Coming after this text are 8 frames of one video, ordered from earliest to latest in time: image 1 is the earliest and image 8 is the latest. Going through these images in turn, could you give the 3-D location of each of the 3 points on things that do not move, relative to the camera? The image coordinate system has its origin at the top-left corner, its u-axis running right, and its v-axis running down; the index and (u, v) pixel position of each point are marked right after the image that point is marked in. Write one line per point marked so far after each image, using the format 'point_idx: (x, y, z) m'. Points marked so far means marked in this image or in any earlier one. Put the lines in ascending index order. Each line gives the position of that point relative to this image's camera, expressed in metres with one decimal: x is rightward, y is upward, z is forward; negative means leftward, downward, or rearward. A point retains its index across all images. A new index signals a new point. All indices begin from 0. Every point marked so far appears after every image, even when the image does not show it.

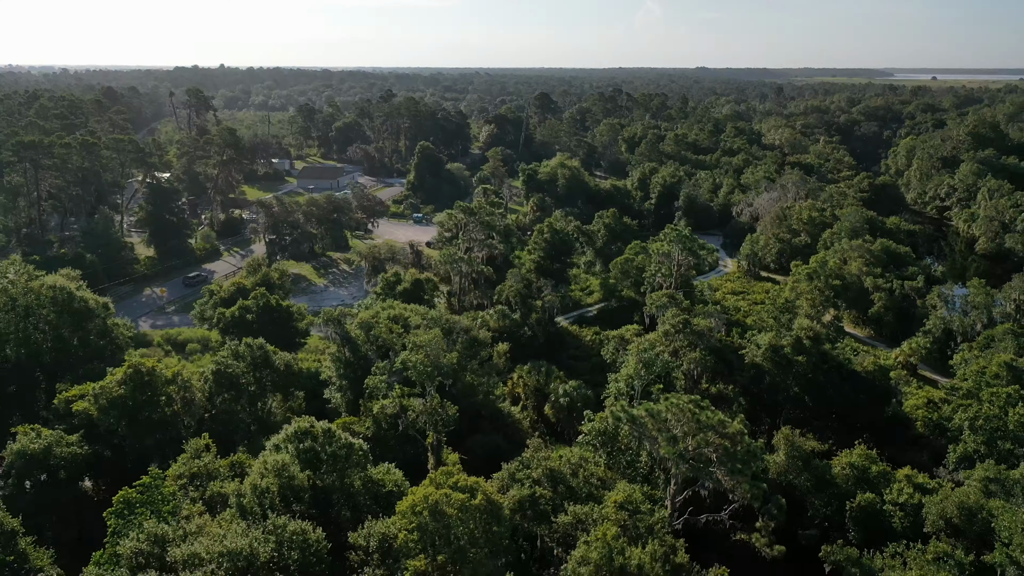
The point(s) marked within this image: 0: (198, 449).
0: (-5.8, -3.0, +15.2) m
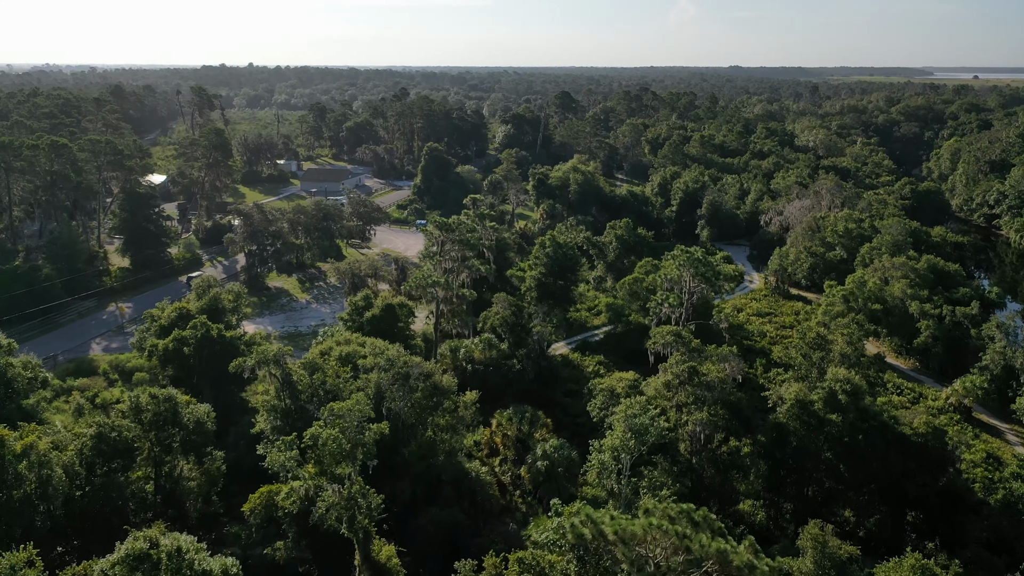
0: (-6.9, -3.8, +11.3) m
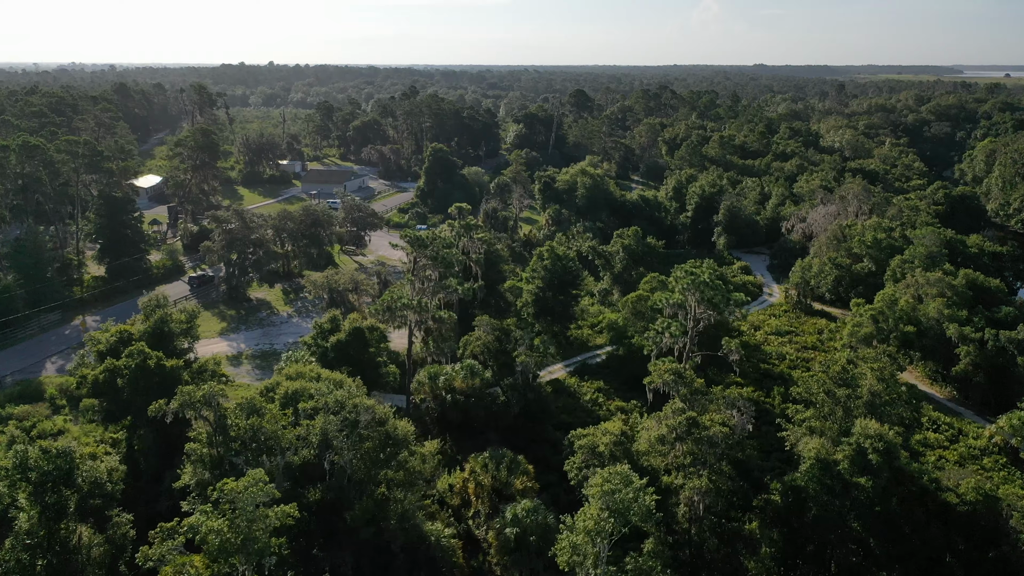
0: (-7.8, -4.5, +8.5) m
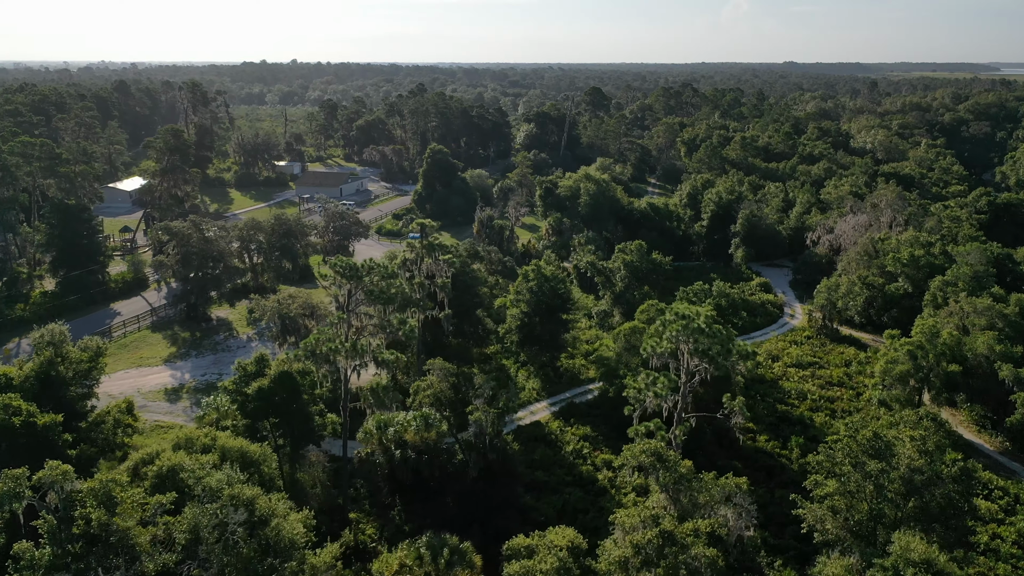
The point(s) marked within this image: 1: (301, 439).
0: (-9.3, -5.3, +4.7) m
1: (-5.1, -3.7, +19.9) m
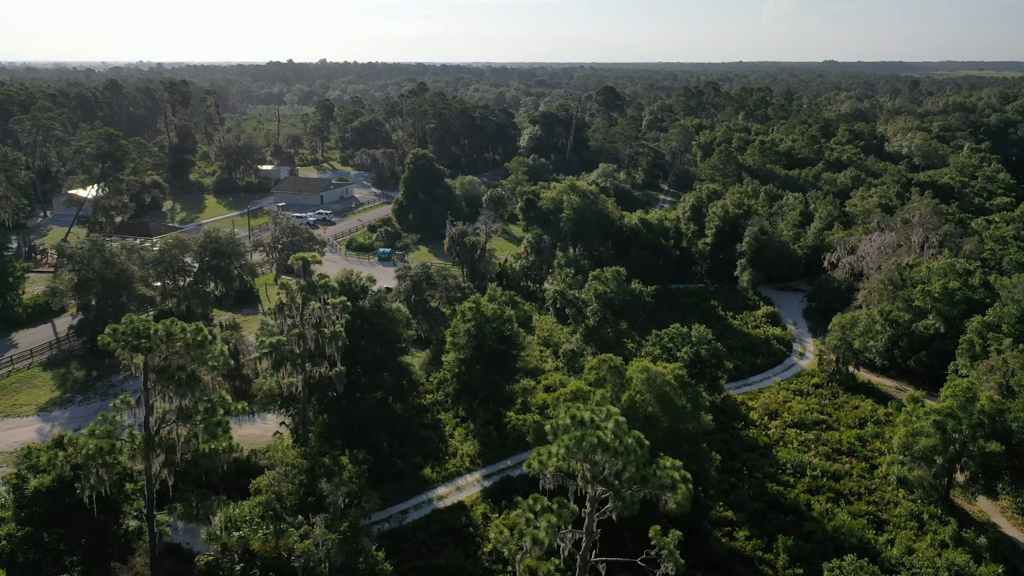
0: (-12.3, -6.5, -0.1) m
1: (-7.5, -4.8, +14.9) m
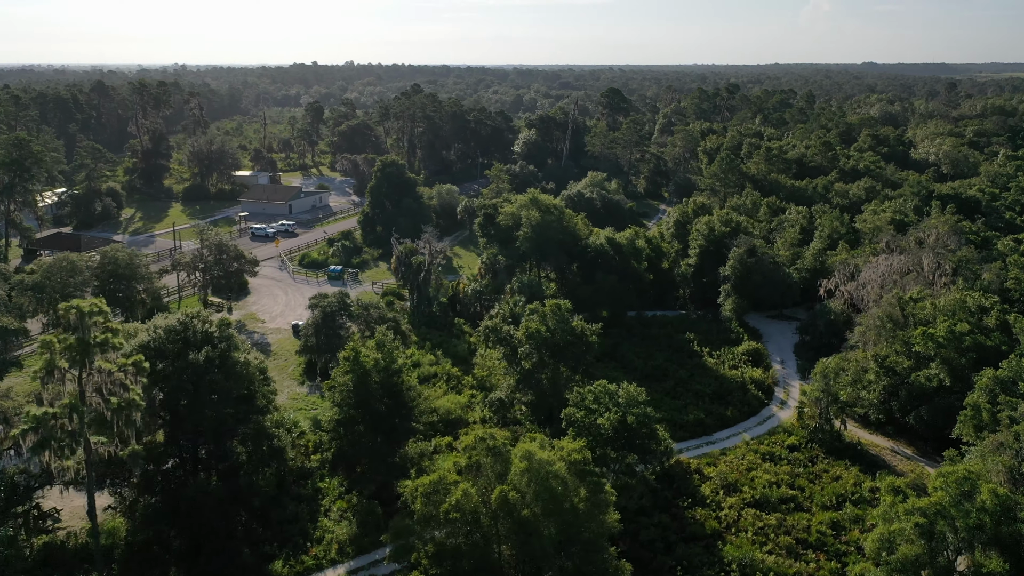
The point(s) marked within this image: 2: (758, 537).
0: (-16.0, -7.3, -4.1) m
1: (-10.6, -5.8, +10.8) m
2: (+5.8, -5.8, +19.4) m
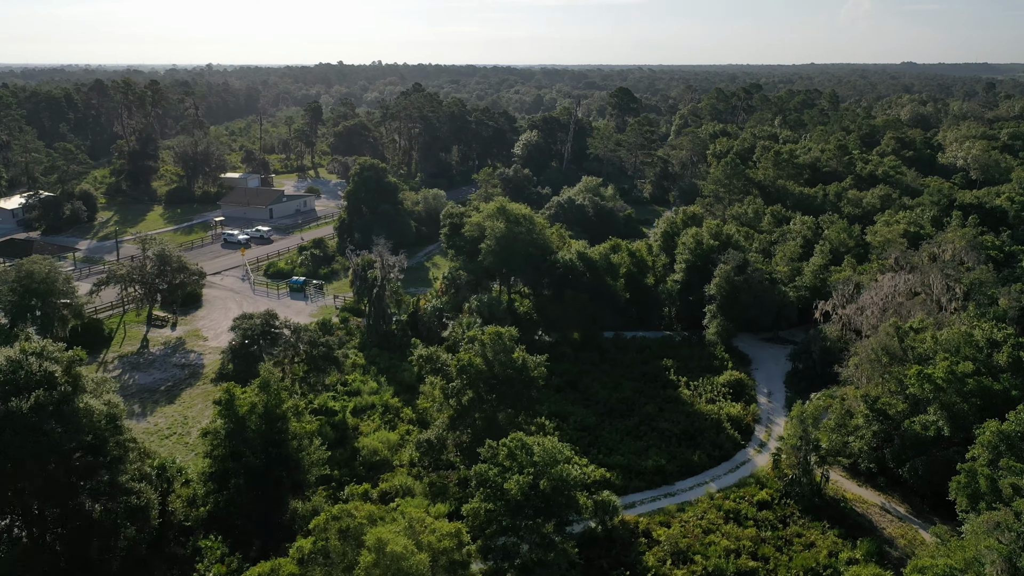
0: (-19.0, -7.9, -6.4) m
1: (-13.0, -6.4, +8.2) m
2: (+3.8, -6.6, +16.2) m
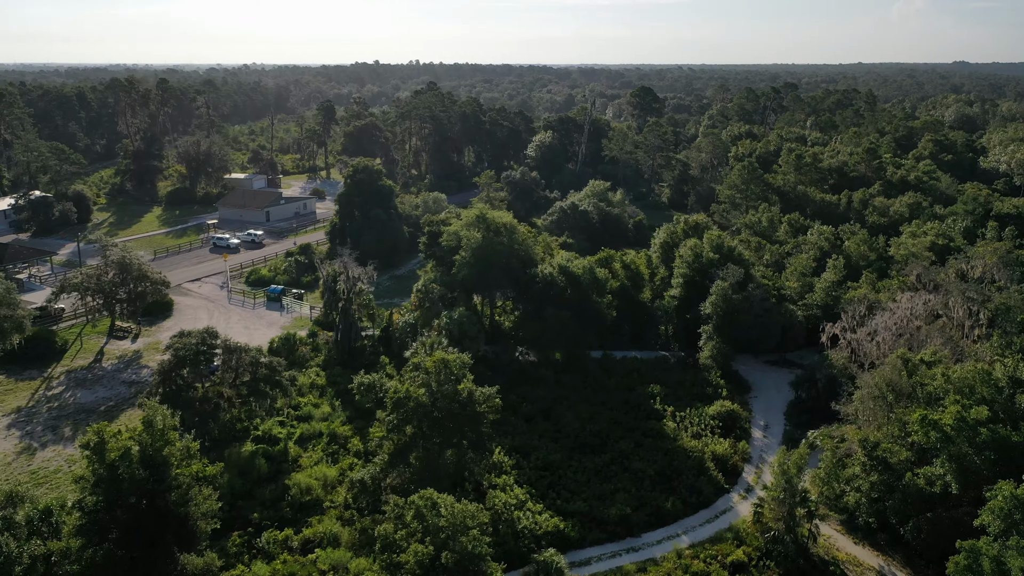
0: (-21.7, -8.1, -7.9) m
1: (-15.0, -6.8, +6.4) m
2: (+2.1, -7.2, +13.5) m
